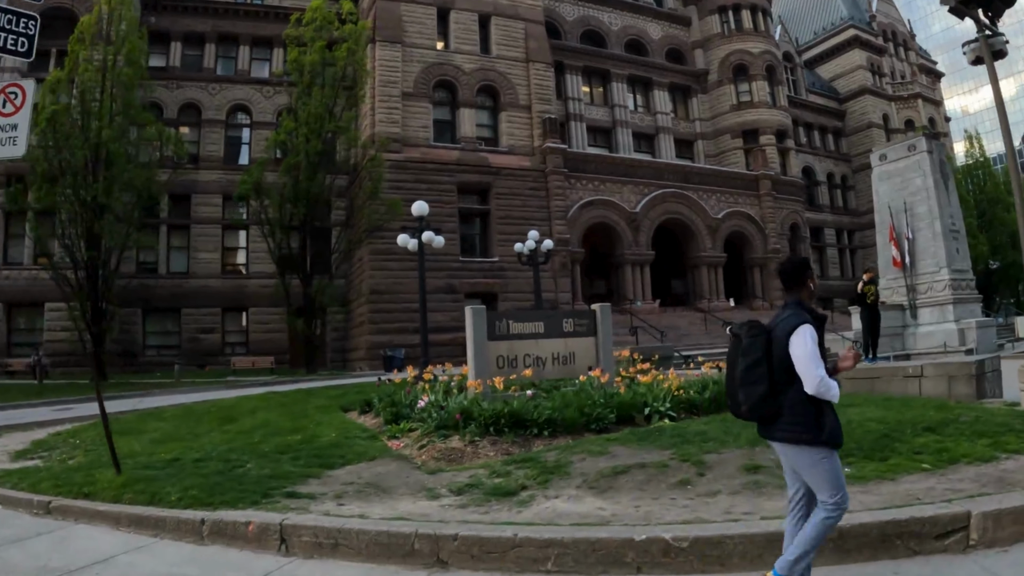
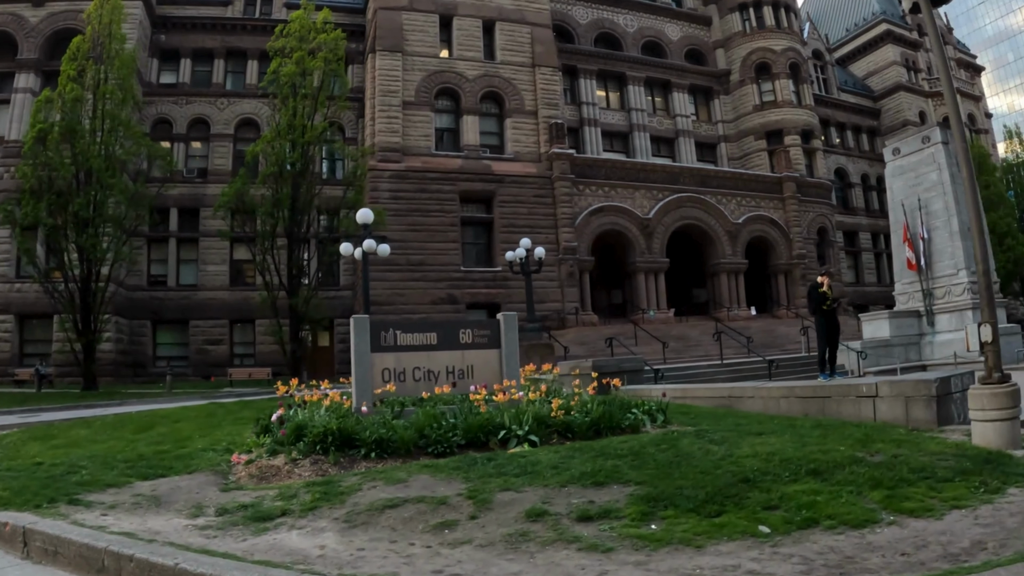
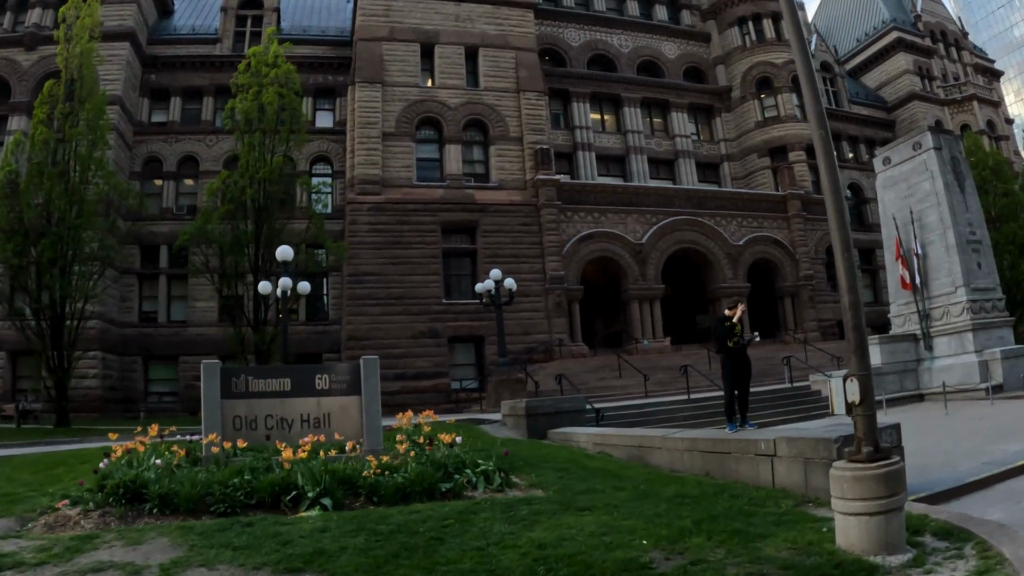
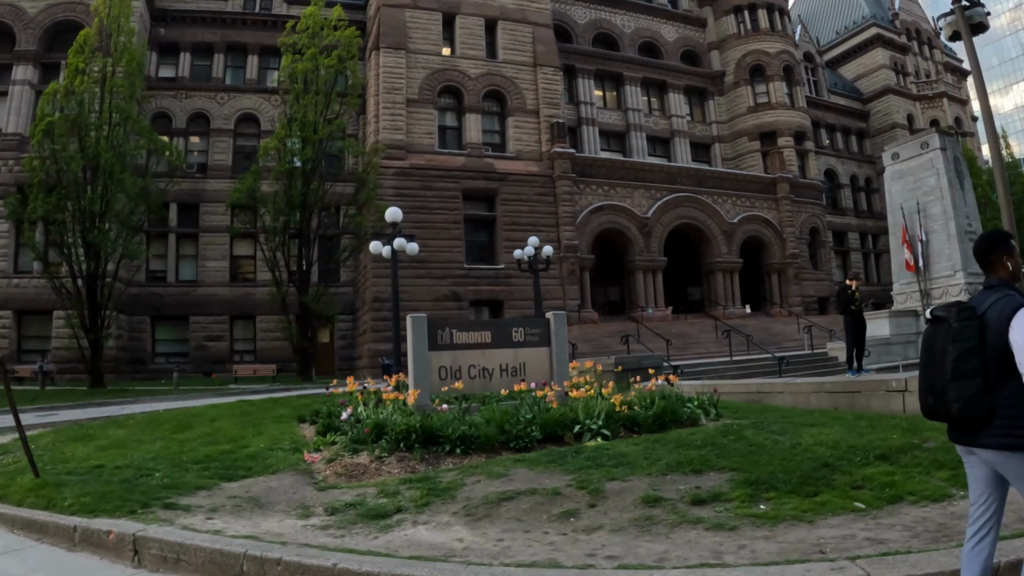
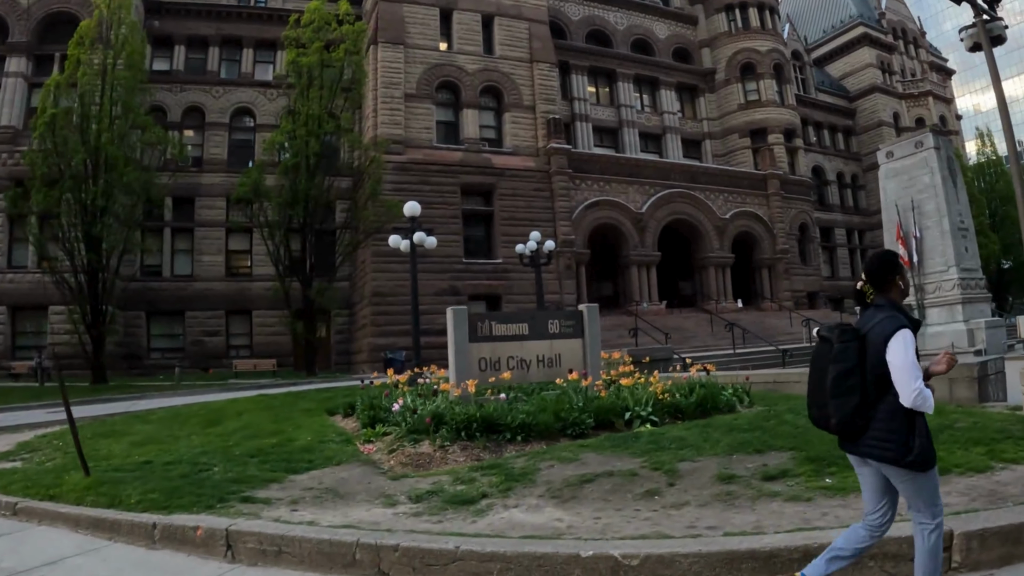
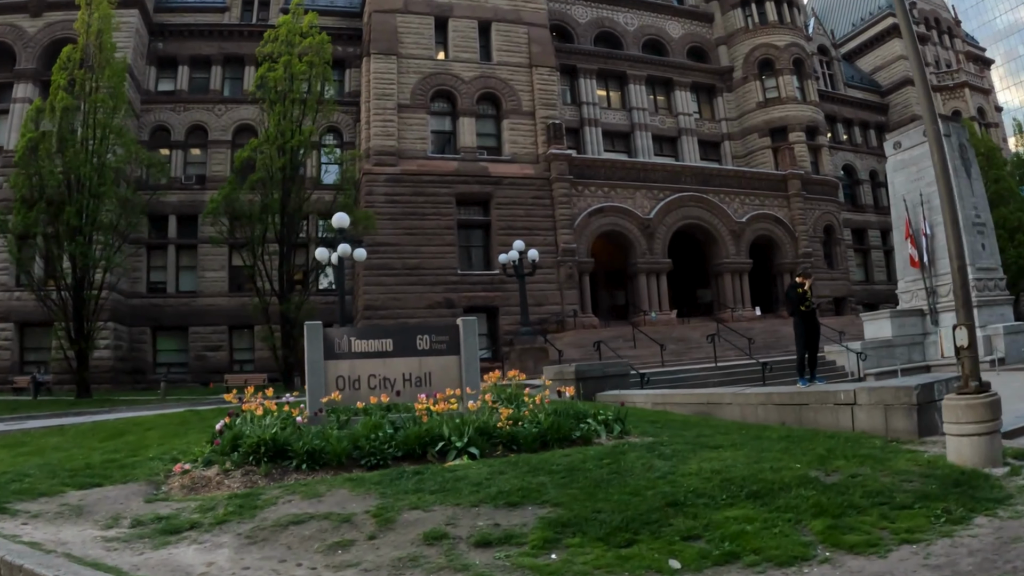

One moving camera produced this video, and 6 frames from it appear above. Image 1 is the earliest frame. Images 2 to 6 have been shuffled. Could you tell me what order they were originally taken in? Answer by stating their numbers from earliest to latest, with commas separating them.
5, 4, 2, 6, 3
